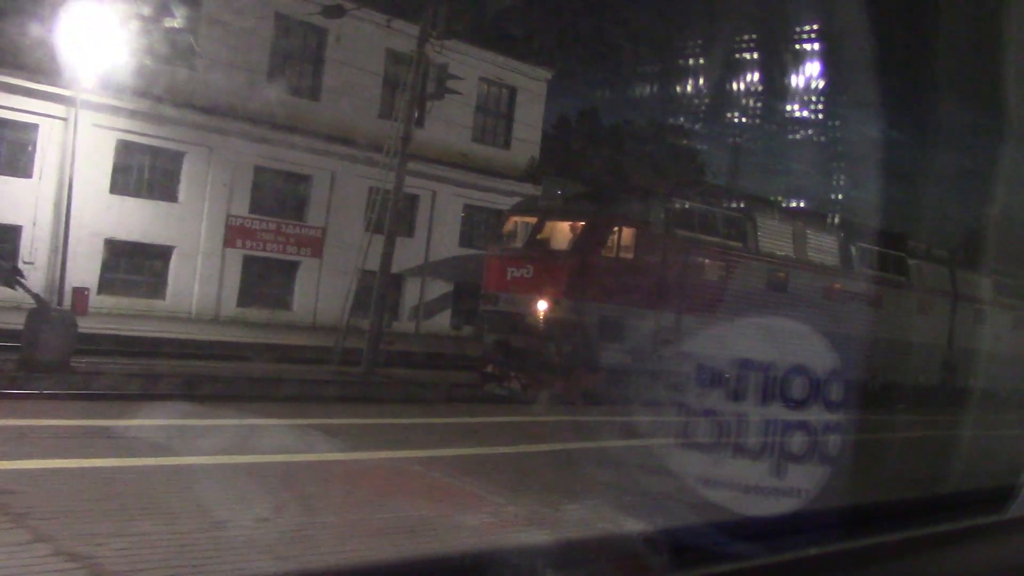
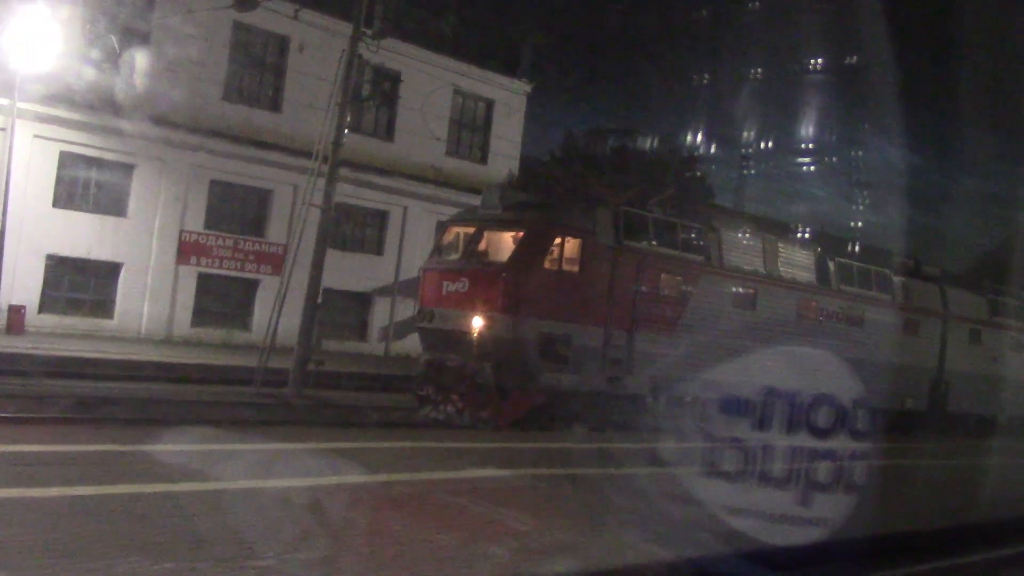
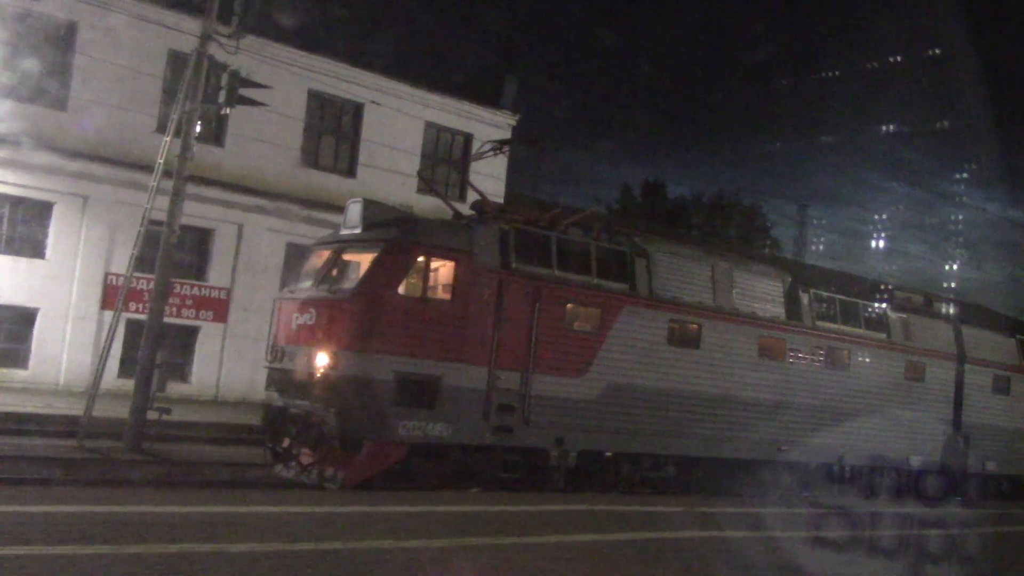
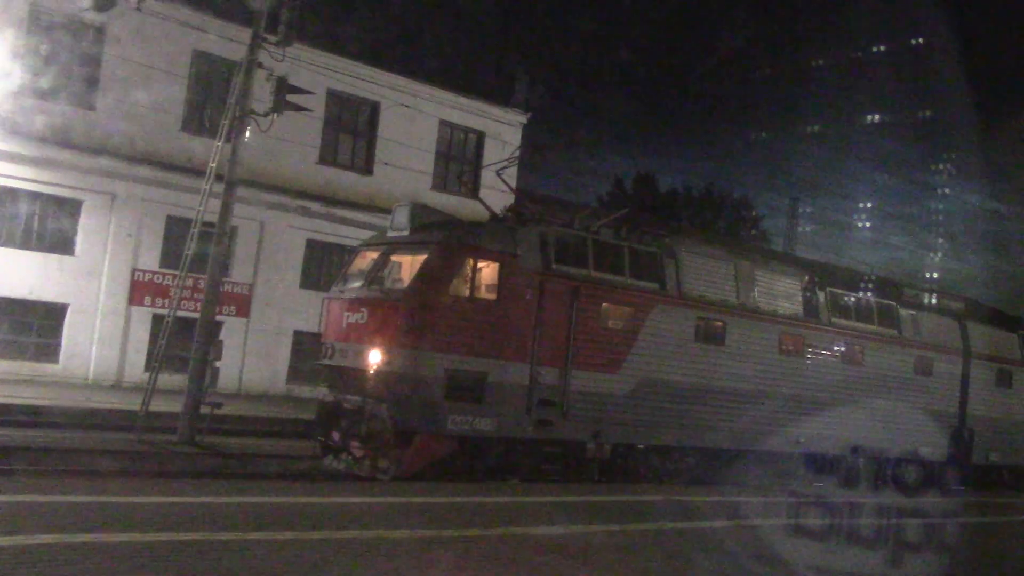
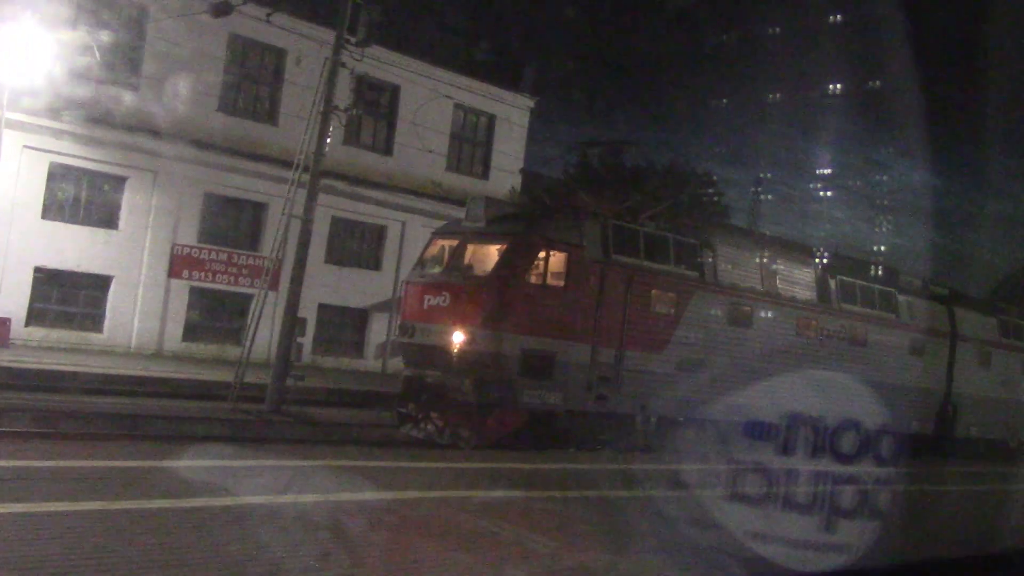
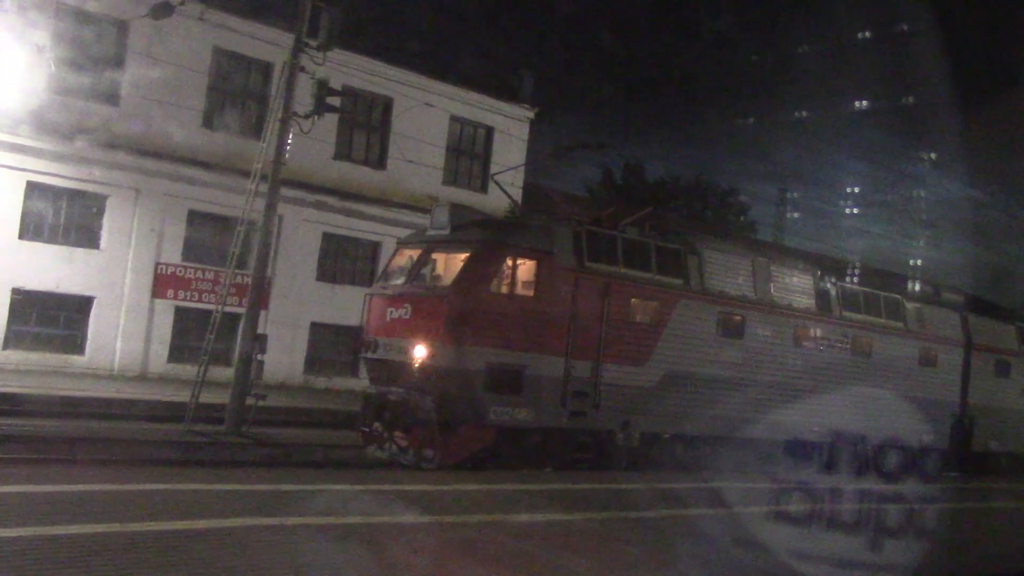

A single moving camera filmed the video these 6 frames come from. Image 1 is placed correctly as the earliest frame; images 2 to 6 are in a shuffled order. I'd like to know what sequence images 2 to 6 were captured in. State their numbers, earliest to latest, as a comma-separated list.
2, 5, 6, 4, 3
